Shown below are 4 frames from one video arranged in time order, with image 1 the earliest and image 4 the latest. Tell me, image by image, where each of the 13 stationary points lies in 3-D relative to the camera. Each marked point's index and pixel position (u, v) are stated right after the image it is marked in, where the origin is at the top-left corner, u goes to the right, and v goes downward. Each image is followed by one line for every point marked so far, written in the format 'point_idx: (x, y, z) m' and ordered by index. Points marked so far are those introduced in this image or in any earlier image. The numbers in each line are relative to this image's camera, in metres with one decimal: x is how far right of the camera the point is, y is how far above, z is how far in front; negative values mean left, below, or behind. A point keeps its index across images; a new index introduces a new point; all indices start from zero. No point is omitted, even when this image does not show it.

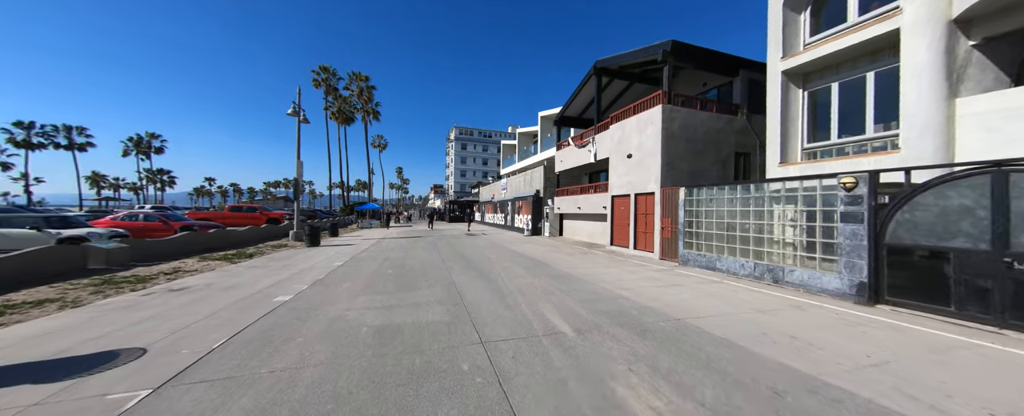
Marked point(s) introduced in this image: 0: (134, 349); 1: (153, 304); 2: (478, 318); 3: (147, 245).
0: (-4.8, -1.8, +3.6) m
1: (-7.1, -1.9, +5.5) m
2: (-0.6, -1.9, +4.9) m
3: (-12.8, -1.3, +10.0) m
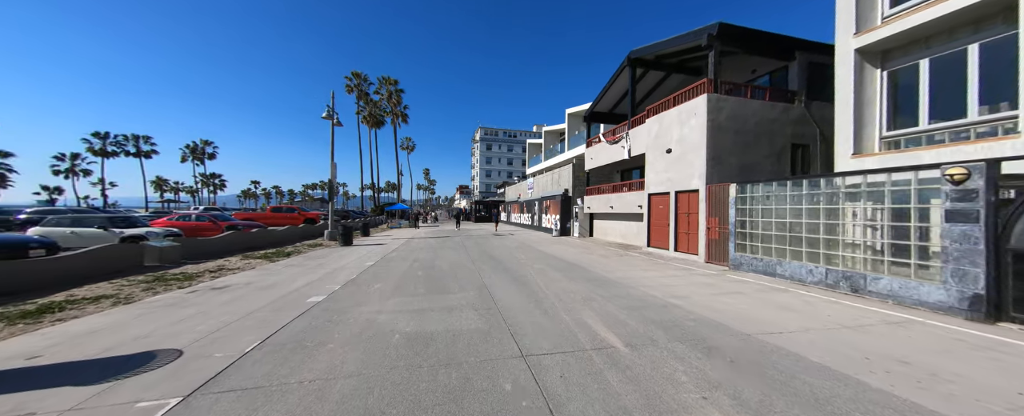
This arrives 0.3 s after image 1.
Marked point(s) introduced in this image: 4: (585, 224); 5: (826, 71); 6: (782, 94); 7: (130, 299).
0: (-4.3, -1.8, +3.5) m
1: (-6.3, -1.9, +5.7) m
2: (0.0, -1.9, +4.4) m
3: (-11.7, -1.4, +10.6) m
4: (+5.0, -1.1, +19.4) m
5: (+13.7, +6.0, +12.4) m
6: (+11.0, +4.6, +11.5) m
7: (-7.8, -1.9, +5.7) m
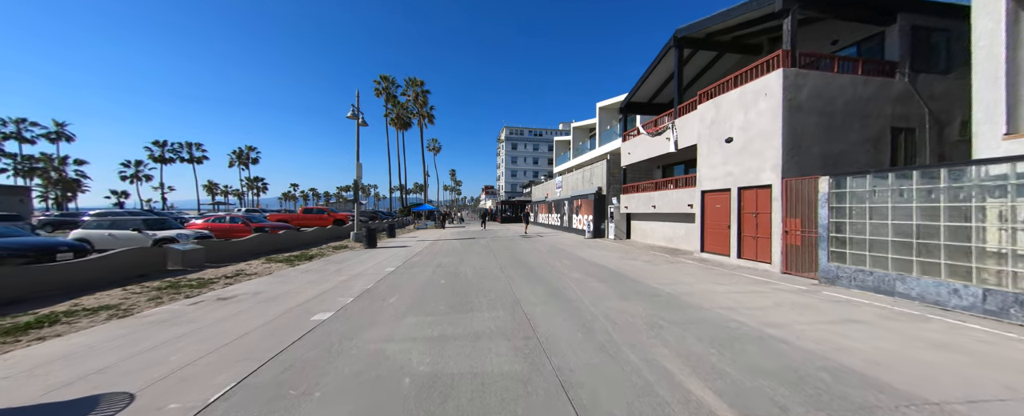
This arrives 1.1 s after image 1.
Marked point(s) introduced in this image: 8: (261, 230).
0: (-3.8, -1.8, +2.7) m
1: (-5.6, -1.9, +5.0) m
2: (+0.6, -1.9, +3.2) m
3: (-10.6, -1.4, +10.4) m
4: (+6.8, -1.1, +17.7) m
5: (+14.9, +6.1, +10.0) m
6: (+12.1, +4.7, +9.3) m
7: (-7.1, -1.9, +5.2) m
8: (-14.0, -1.2, +15.7) m
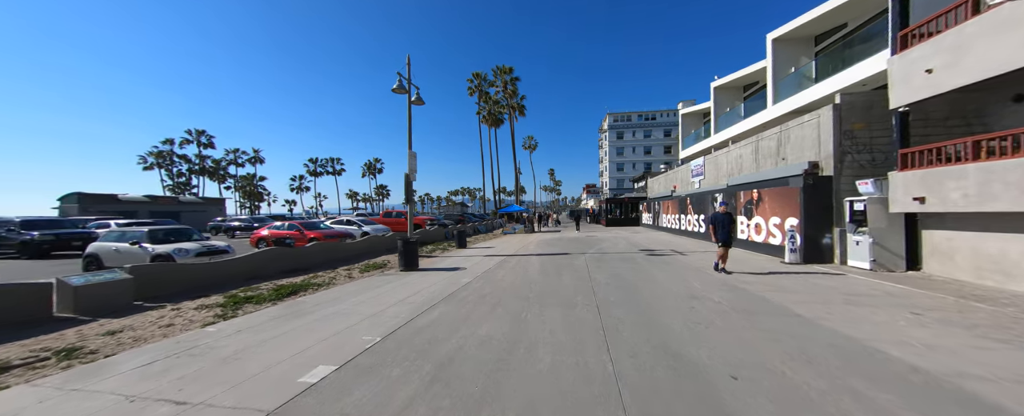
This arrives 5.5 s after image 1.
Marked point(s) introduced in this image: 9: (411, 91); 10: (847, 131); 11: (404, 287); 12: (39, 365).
0: (-4.4, -1.9, -2.5) m
1: (-5.4, -2.0, +0.3) m
2: (-0.1, -1.8, -3.5) m
3: (-8.2, -1.6, +7.1) m
4: (+10.7, -0.9, +7.9) m
5: (+15.5, +6.4, -2.0) m
6: (+12.7, +4.9, -1.7) m
7: (-6.7, -2.0, +1.0) m
8: (-9.6, -1.5, +13.3) m
9: (-4.8, +5.5, +13.5) m
10: (+10.9, +2.5, +9.2) m
11: (-3.2, -2.2, +7.7) m
12: (-6.2, -2.0, +3.9) m
